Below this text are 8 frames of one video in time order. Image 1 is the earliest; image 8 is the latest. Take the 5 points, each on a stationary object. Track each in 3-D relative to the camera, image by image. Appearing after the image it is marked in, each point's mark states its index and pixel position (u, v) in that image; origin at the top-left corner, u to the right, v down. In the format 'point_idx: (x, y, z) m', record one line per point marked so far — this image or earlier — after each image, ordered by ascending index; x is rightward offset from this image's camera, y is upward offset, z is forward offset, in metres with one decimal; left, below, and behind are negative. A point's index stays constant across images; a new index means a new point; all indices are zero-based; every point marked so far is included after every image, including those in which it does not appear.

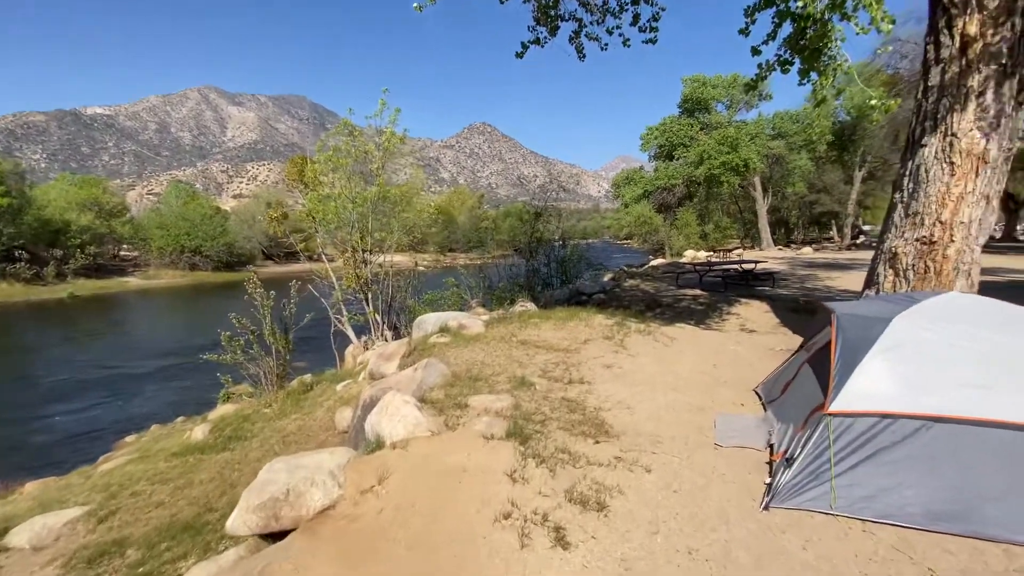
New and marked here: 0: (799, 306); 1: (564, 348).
0: (+6.2, -0.4, +10.2) m
1: (+0.8, -0.9, +6.9) m
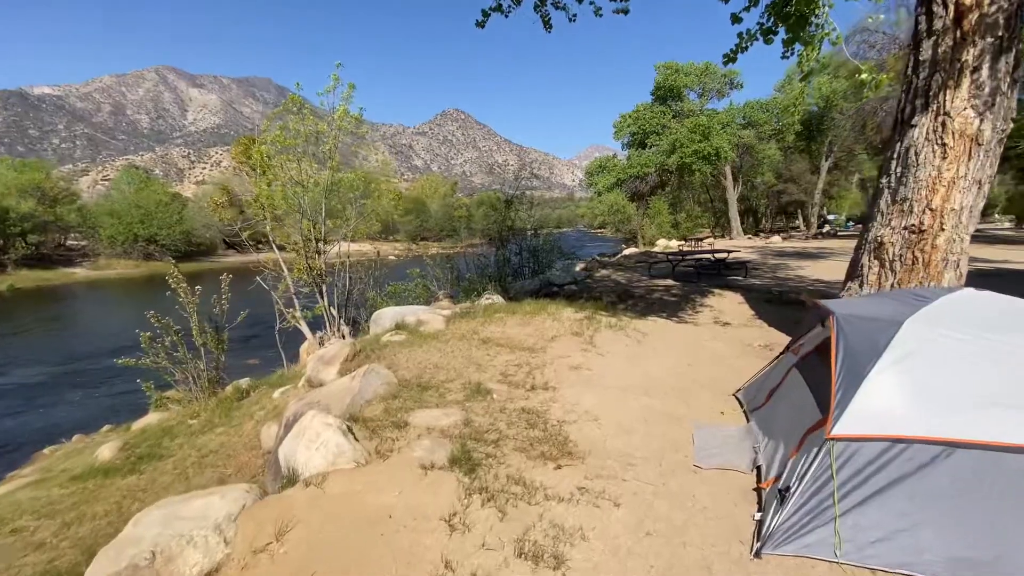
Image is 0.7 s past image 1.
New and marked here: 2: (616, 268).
0: (+5.5, -0.2, +9.9) m
1: (+0.2, -0.8, +6.3) m
2: (+3.5, +0.7, +16.0) m
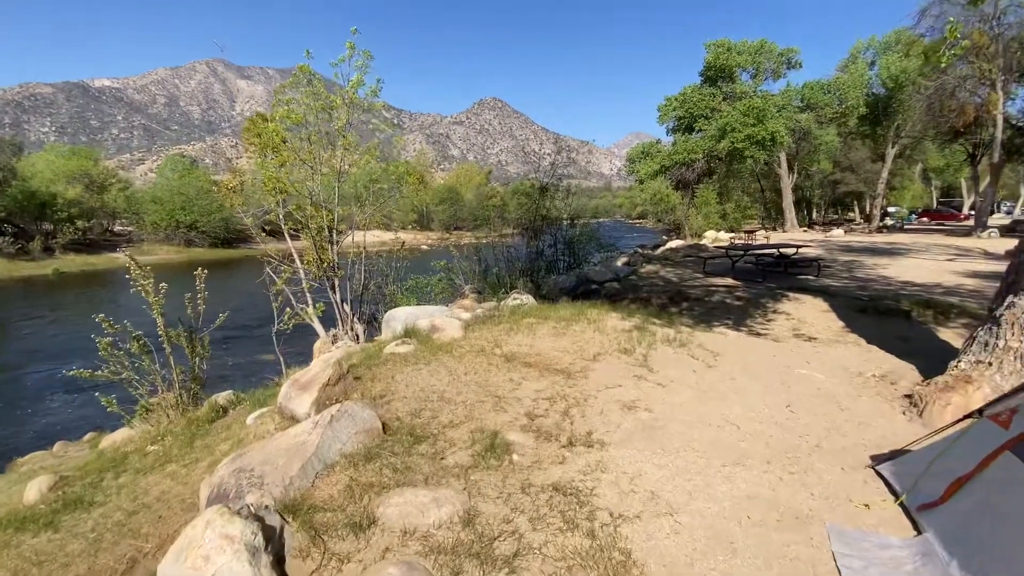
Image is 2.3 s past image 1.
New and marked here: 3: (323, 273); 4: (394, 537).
0: (+6.1, -0.3, +8.1) m
1: (+0.5, -0.8, +5.0) m
2: (+4.5, +0.8, +14.3) m
3: (-3.9, +0.3, +9.7) m
4: (-0.6, -1.2, +2.3) m
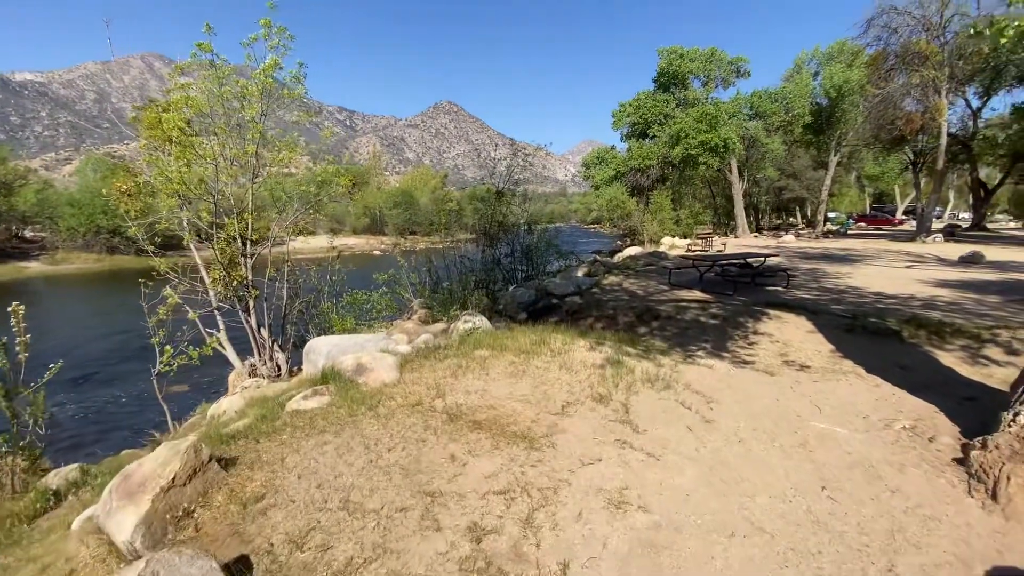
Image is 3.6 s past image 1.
0: (+5.3, -0.6, +7.4) m
1: (+0.1, -1.1, +3.8) m
2: (+3.2, +0.5, +13.5) m
3: (-4.8, -0.1, +8.1) m
4: (-0.8, -1.4, +1.0) m
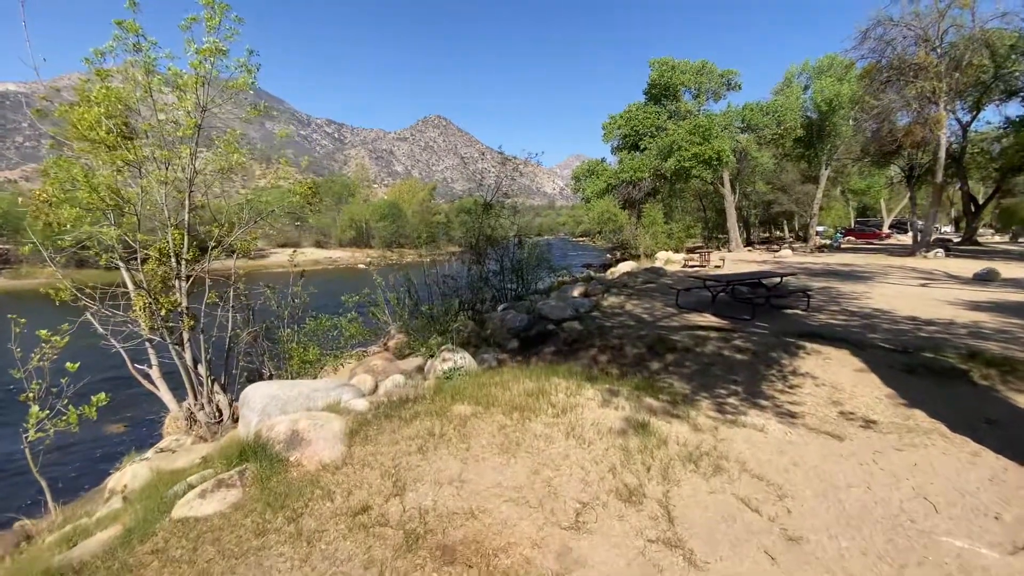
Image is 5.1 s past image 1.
0: (+5.2, -0.9, +6.2) m
1: (0.0, -1.4, +2.4) m
2: (+2.9, -0.1, +12.2) m
3: (-4.9, -0.5, +6.7) m
4: (-0.8, -1.7, -0.4) m
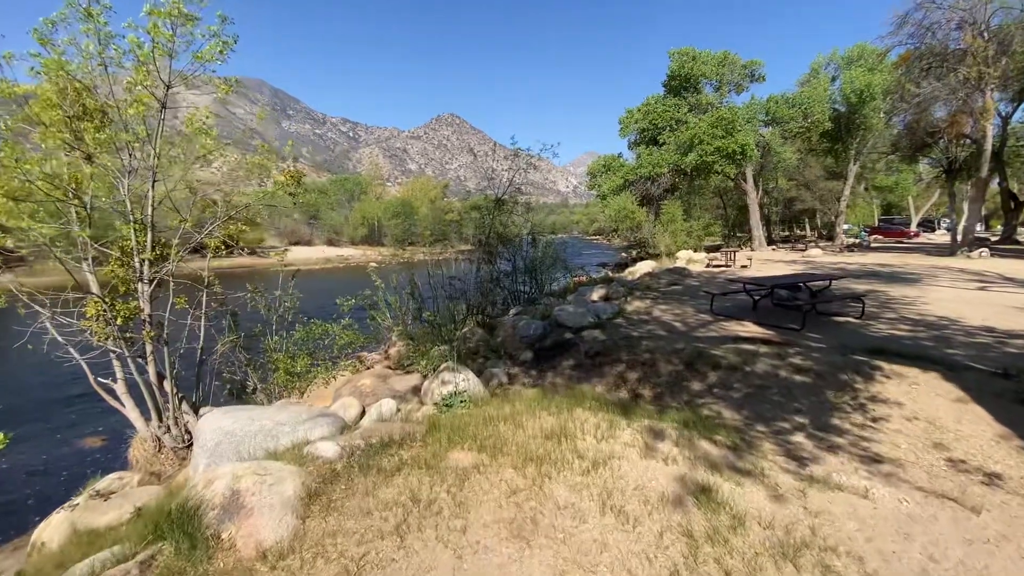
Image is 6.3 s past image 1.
0: (+5.3, -1.0, +5.0) m
1: (+0.1, -1.5, +1.4) m
2: (+3.2, -0.2, +11.1) m
3: (-4.8, -0.6, +5.8) m
4: (-0.8, -1.8, -1.4) m
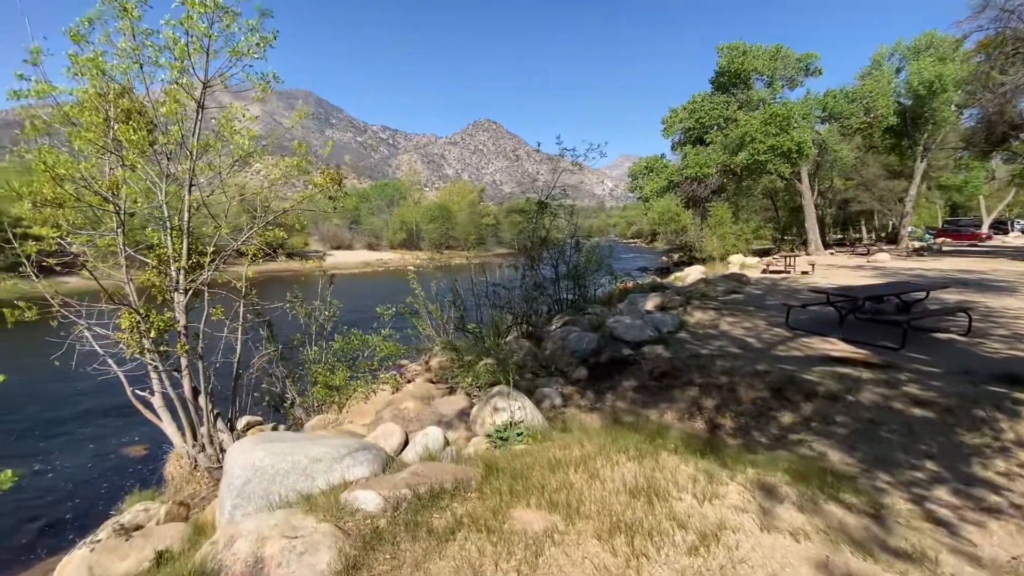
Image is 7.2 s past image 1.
0: (+5.9, -1.2, +3.9) m
1: (+0.4, -1.6, +0.7) m
2: (+4.3, -0.4, +10.2) m
3: (-4.1, -0.7, +5.5) m
4: (-0.7, -1.8, -2.0) m
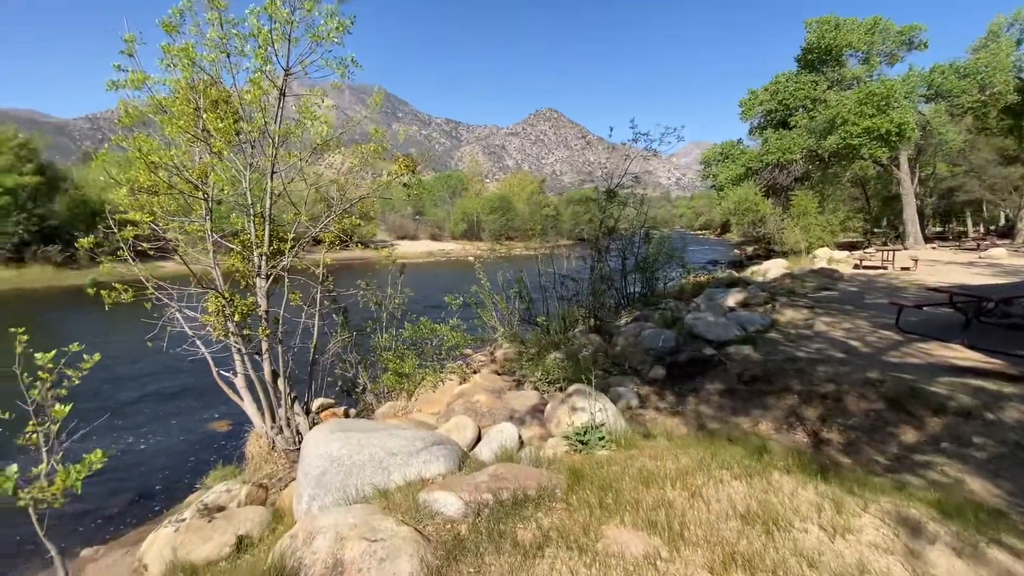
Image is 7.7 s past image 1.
0: (+6.5, -1.3, +2.9) m
1: (+0.6, -1.6, +0.4) m
2: (+5.7, -0.3, +9.3) m
3: (-3.3, -0.5, +5.6) m
4: (-0.8, -1.9, -2.2) m
